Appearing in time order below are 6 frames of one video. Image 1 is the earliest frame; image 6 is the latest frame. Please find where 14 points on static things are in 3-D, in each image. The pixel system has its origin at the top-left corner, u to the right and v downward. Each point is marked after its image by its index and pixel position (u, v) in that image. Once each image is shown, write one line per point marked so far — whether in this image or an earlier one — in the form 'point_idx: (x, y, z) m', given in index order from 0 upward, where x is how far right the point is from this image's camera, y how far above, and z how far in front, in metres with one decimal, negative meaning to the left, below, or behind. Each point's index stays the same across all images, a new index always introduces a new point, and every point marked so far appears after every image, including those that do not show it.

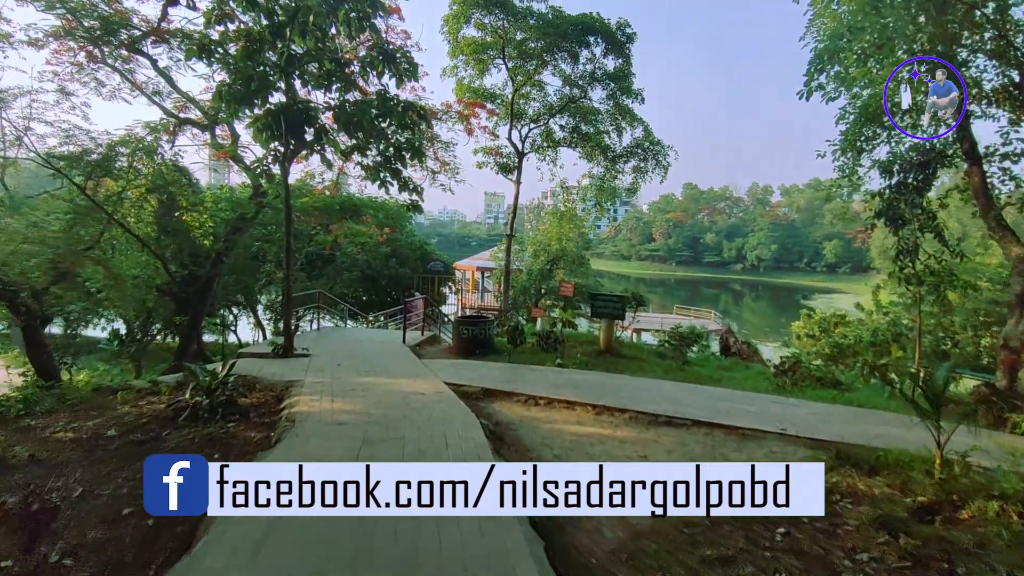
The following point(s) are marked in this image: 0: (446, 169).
0: (-1.4, +2.4, +12.4) m
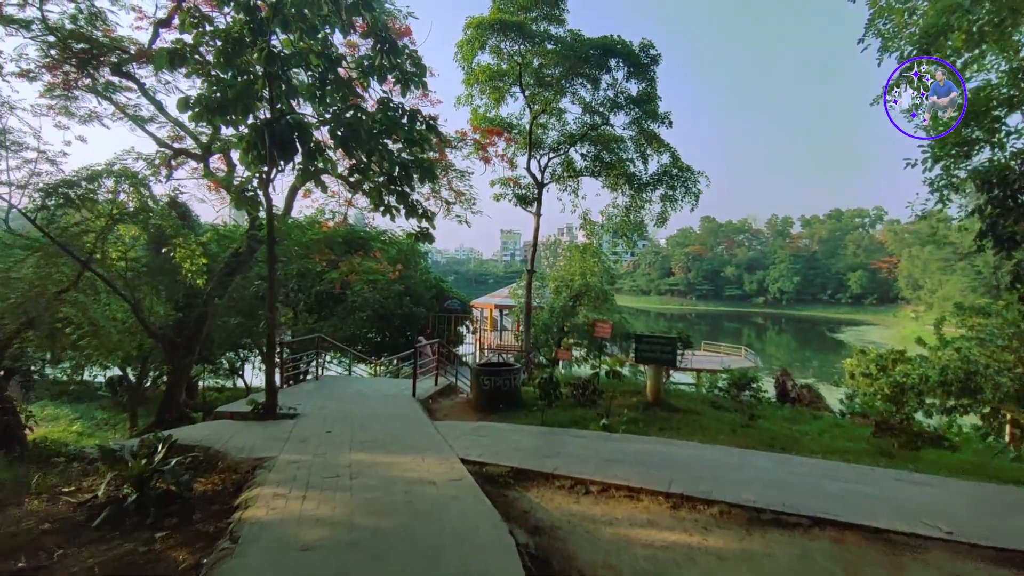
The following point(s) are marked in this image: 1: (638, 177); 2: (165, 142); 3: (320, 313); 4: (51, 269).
0: (-1.0, +1.7, +11.4) m
1: (+3.0, +2.7, +14.6) m
2: (-5.5, +2.3, +9.6) m
3: (-4.5, -0.6, +14.1) m
4: (-5.8, +0.2, +7.5) m
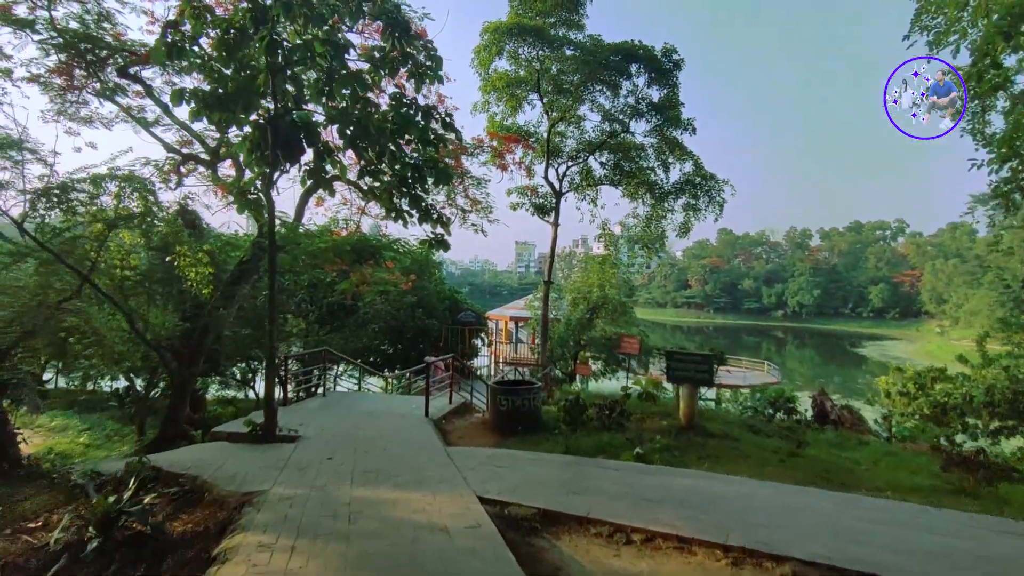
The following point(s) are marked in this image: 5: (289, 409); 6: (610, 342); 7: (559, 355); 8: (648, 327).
0: (-0.6, +1.4, +11.0) m
1: (+3.4, +2.4, +14.1) m
2: (-5.2, +2.2, +9.3) m
3: (-4.1, -0.8, +13.8) m
4: (-5.5, +0.1, +7.2) m
5: (-2.3, -1.3, +6.3) m
6: (+2.7, -1.5, +16.6) m
7: (+1.3, -1.9, +16.7) m
8: (+4.3, -1.2, +19.0) m
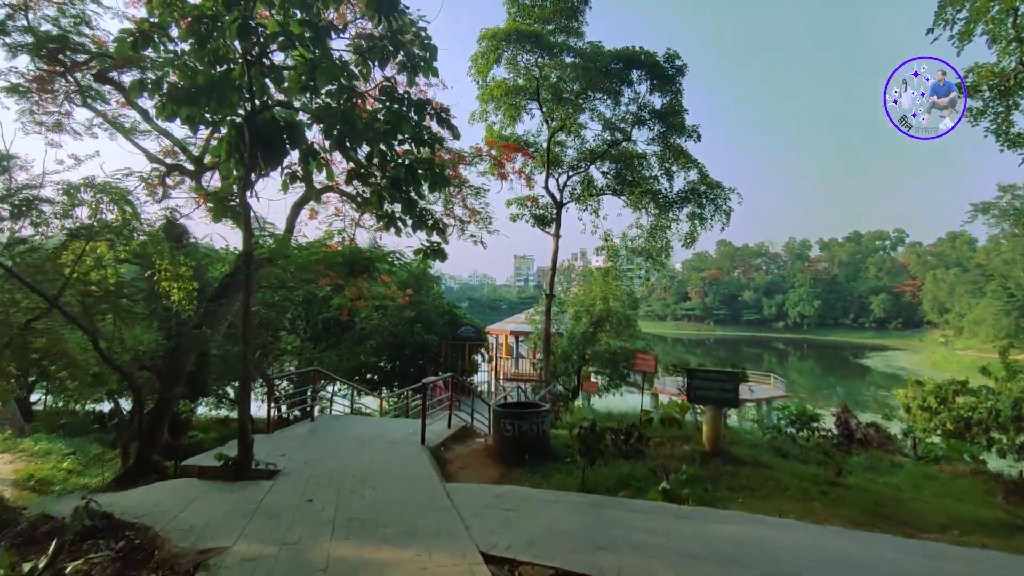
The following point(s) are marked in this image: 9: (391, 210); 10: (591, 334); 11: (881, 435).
0: (-0.6, +1.2, +10.6) m
1: (+3.4, +2.1, +13.7) m
2: (-5.2, +1.9, +8.9) m
3: (-4.1, -1.2, +13.2) m
4: (-5.5, -0.1, +6.7) m
5: (-2.3, -1.4, +5.8) m
6: (+2.7, -1.8, +16.1) m
7: (+1.3, -2.2, +16.2) m
8: (+4.3, -1.6, +18.5) m
9: (-1.0, +0.6, +5.0) m
10: (+2.1, -1.2, +16.1) m
11: (+4.6, -1.8, +7.5) m
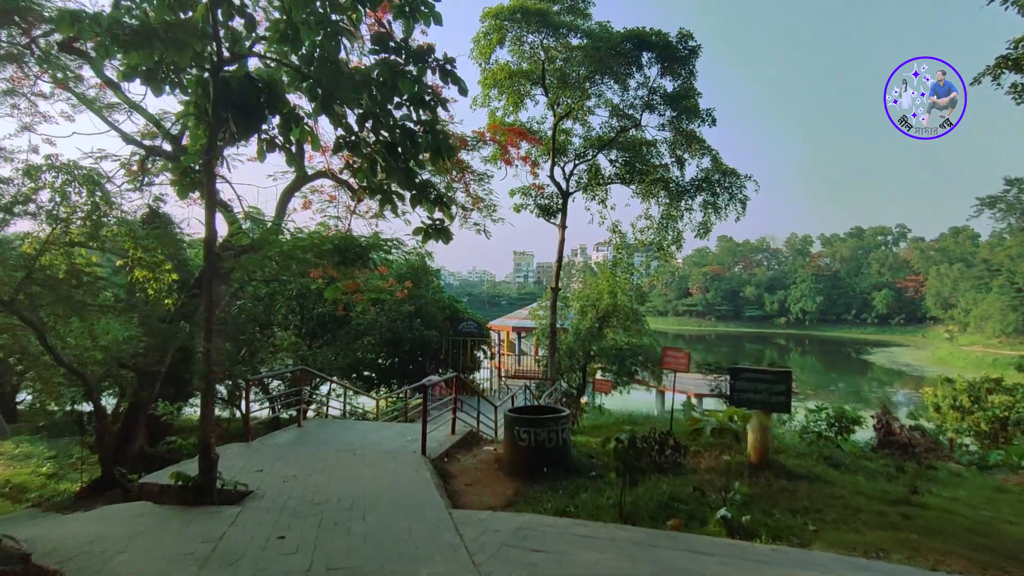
0: (-0.5, +1.3, +9.9) m
1: (+3.5, +2.3, +13.0) m
2: (-5.1, +2.0, +8.2) m
3: (-4.0, -1.0, +12.6) m
4: (-5.4, 0.0, +6.1) m
5: (-2.2, -1.3, +5.1) m
6: (+2.8, -1.6, +15.4) m
7: (+1.4, -2.0, +15.5) m
8: (+4.4, -1.4, +17.9) m
9: (-0.9, +0.7, +4.3) m
10: (+2.2, -1.1, +15.4) m
11: (+4.7, -1.7, +6.9) m
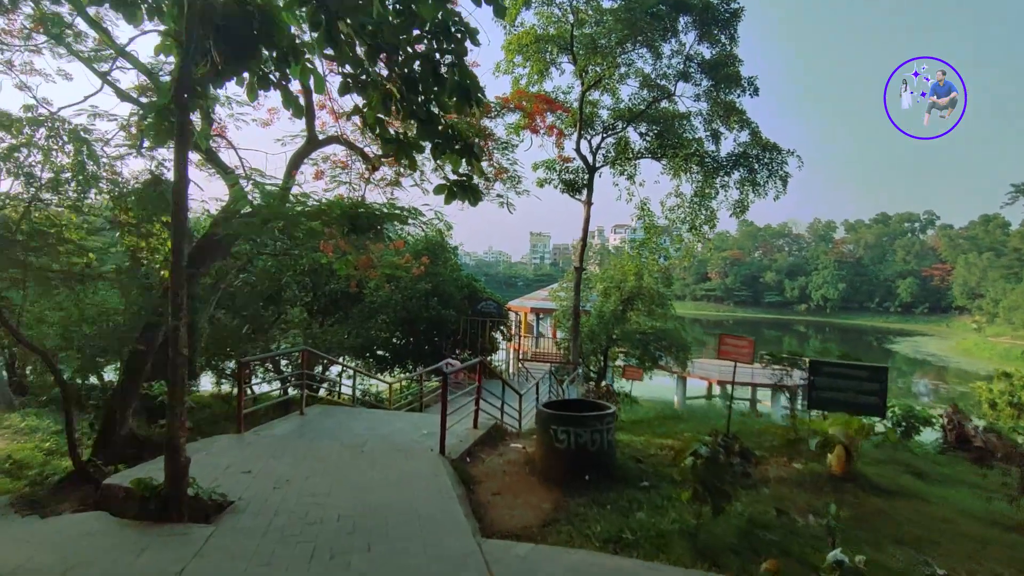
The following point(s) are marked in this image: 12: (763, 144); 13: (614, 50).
0: (-0.1, +1.7, +9.2) m
1: (+4.0, +2.6, +12.2) m
2: (-4.8, +2.4, +7.5) m
3: (-3.6, -0.5, +12.0) m
4: (-5.1, +0.4, +5.5) m
5: (-2.0, -1.1, +4.5) m
6: (+3.3, -1.2, +14.7) m
7: (+1.9, -1.6, +14.9) m
8: (+5.0, -0.9, +17.1) m
9: (-0.7, +0.9, +3.6) m
10: (+2.7, -0.6, +14.7) m
11: (+5.0, -1.6, +6.1) m
12: (+5.0, +2.9, +11.9) m
13: (+2.0, +4.8, +11.8) m
